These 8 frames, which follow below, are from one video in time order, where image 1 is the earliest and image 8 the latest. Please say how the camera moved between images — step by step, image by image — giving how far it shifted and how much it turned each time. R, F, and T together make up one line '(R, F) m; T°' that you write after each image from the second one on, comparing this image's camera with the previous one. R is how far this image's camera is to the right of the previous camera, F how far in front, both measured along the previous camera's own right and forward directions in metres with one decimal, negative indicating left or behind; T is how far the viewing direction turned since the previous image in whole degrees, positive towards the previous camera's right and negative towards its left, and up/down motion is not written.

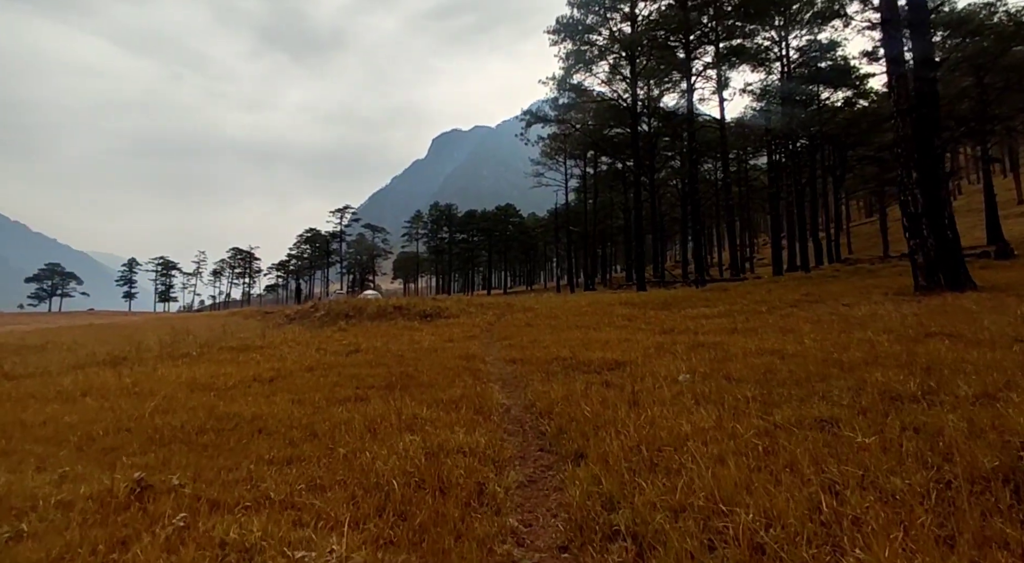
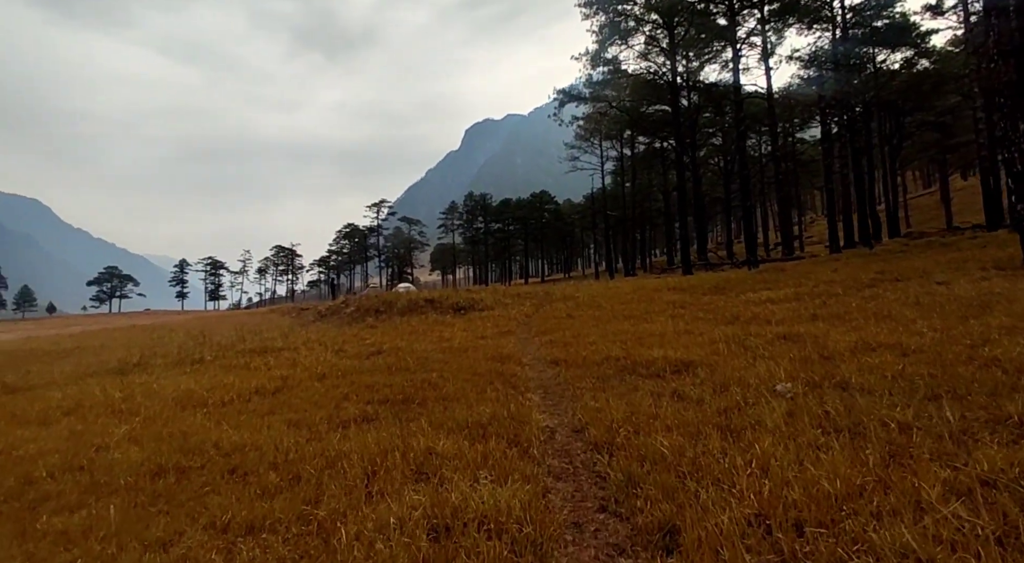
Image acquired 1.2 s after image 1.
(0.0, +1.5) m; -4°
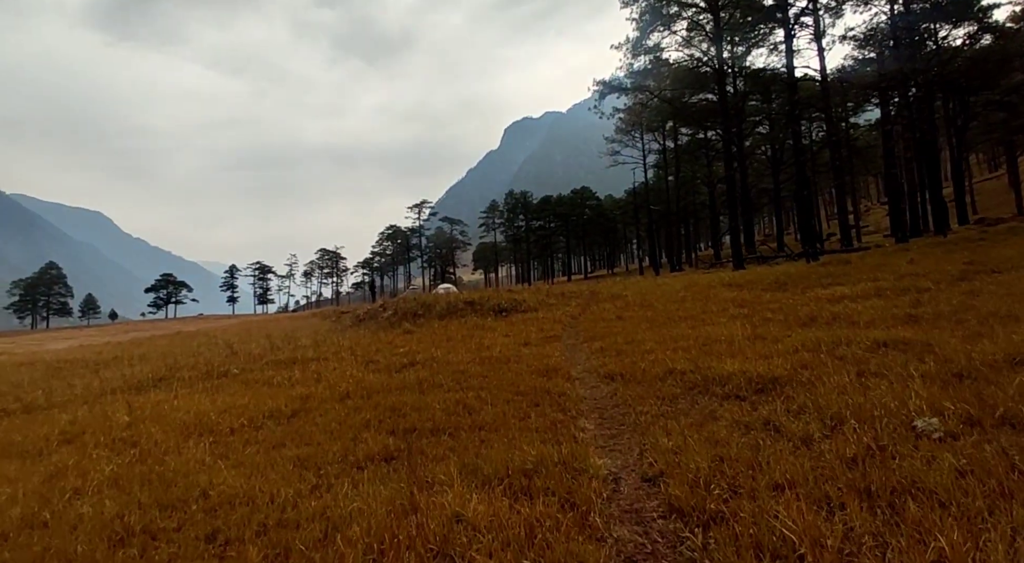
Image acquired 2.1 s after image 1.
(0.0, +1.1) m; -4°
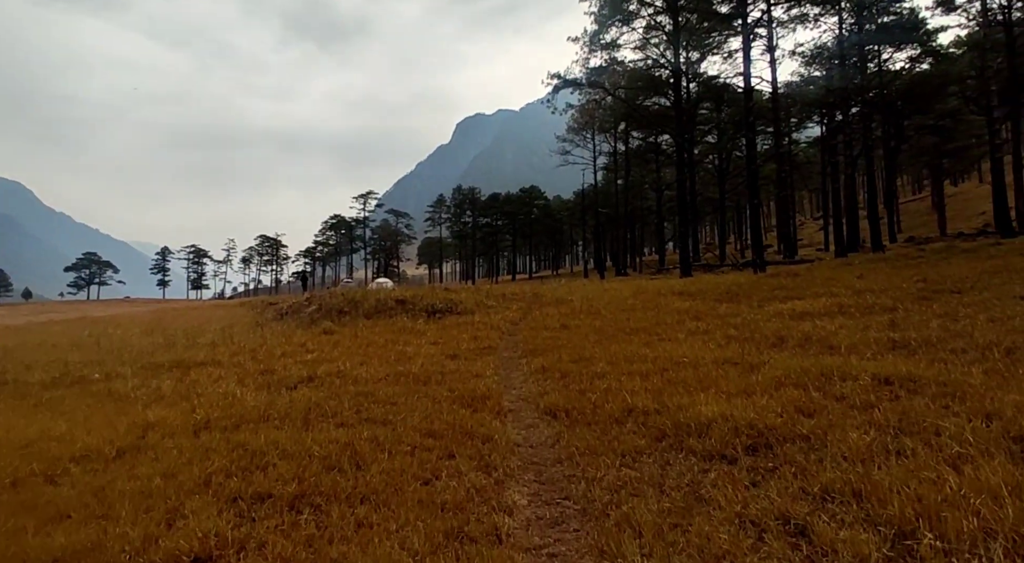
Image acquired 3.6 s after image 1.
(+0.2, +1.7) m; +5°
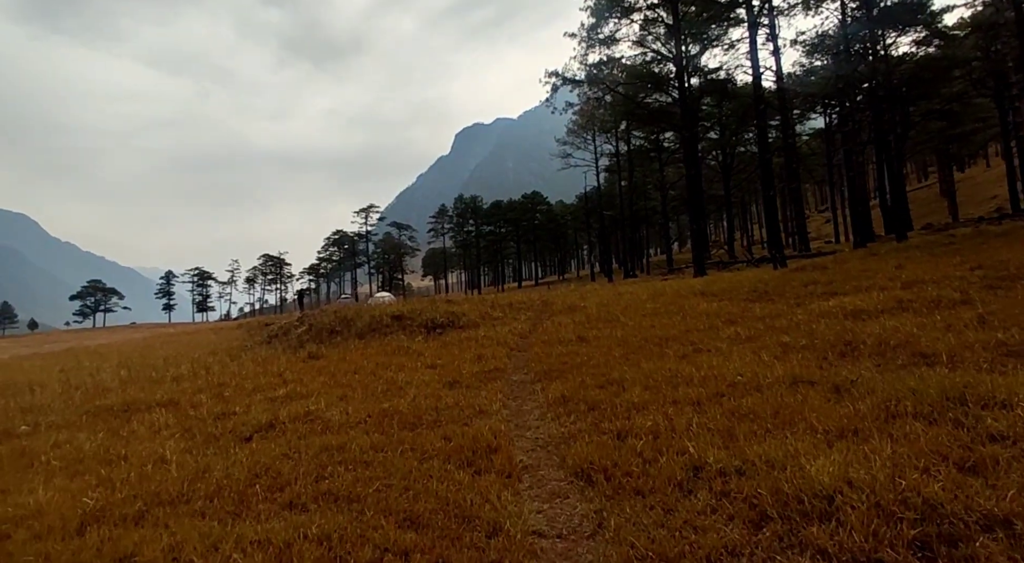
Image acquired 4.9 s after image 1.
(0.0, +1.6) m; 0°
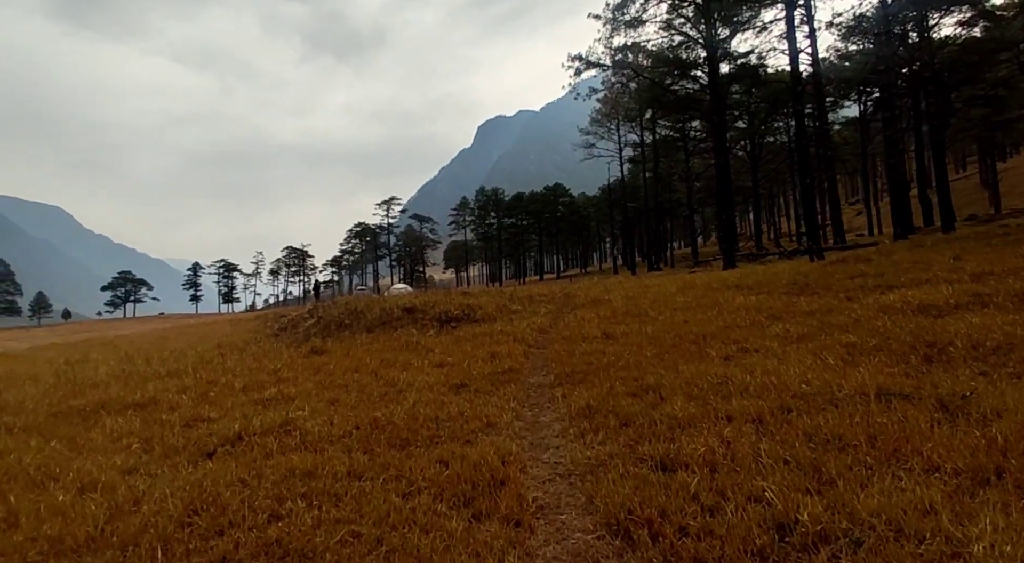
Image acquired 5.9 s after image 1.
(+0.1, +1.1) m; -2°
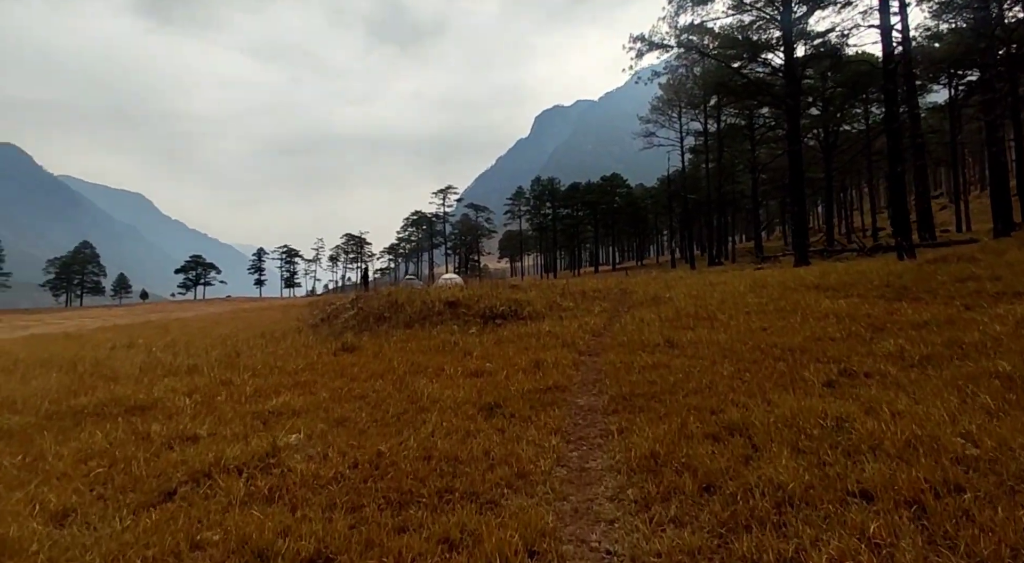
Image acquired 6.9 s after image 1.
(+0.1, +1.3) m; -5°
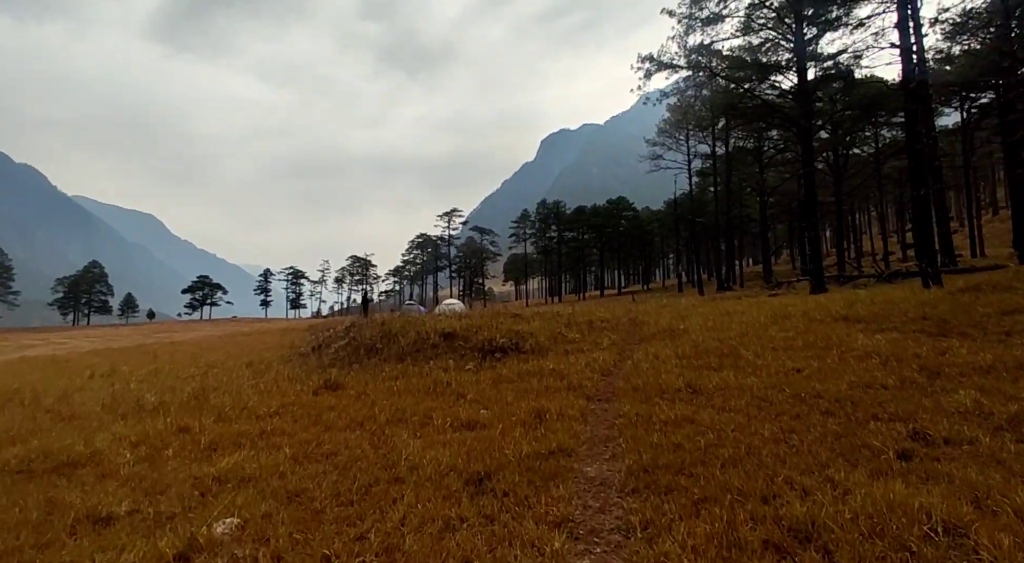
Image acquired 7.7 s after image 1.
(+0.1, +1.1) m; -1°
